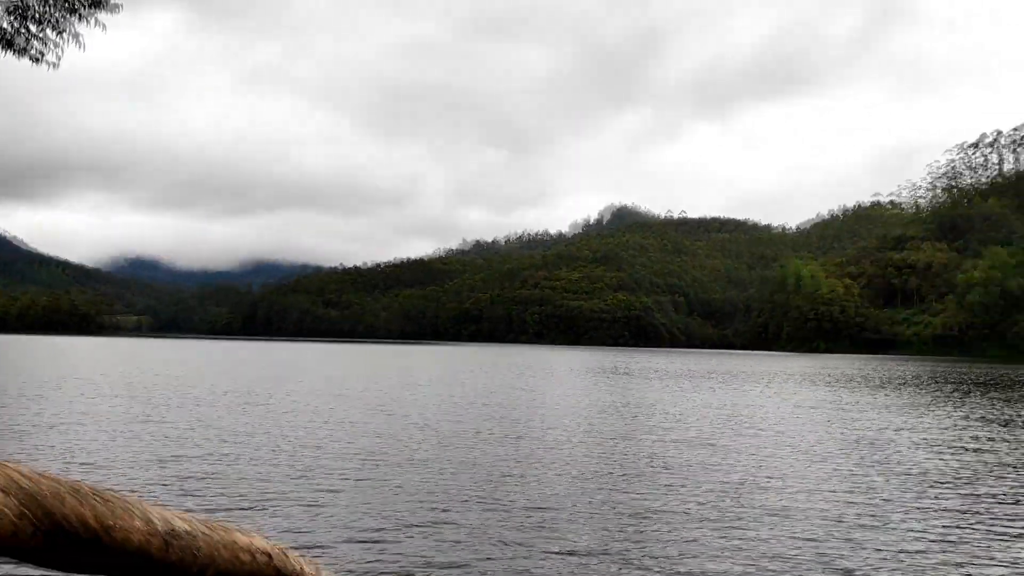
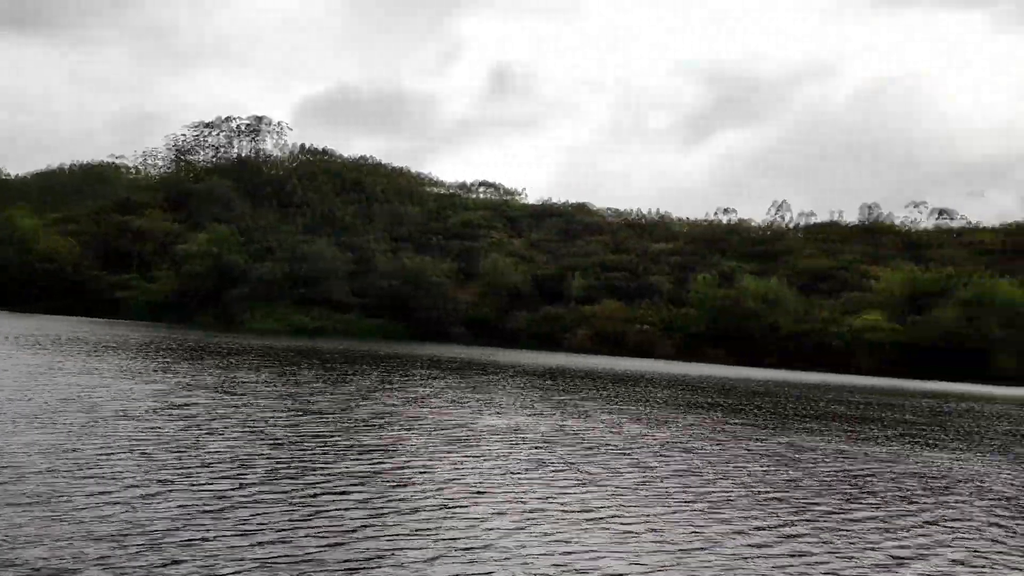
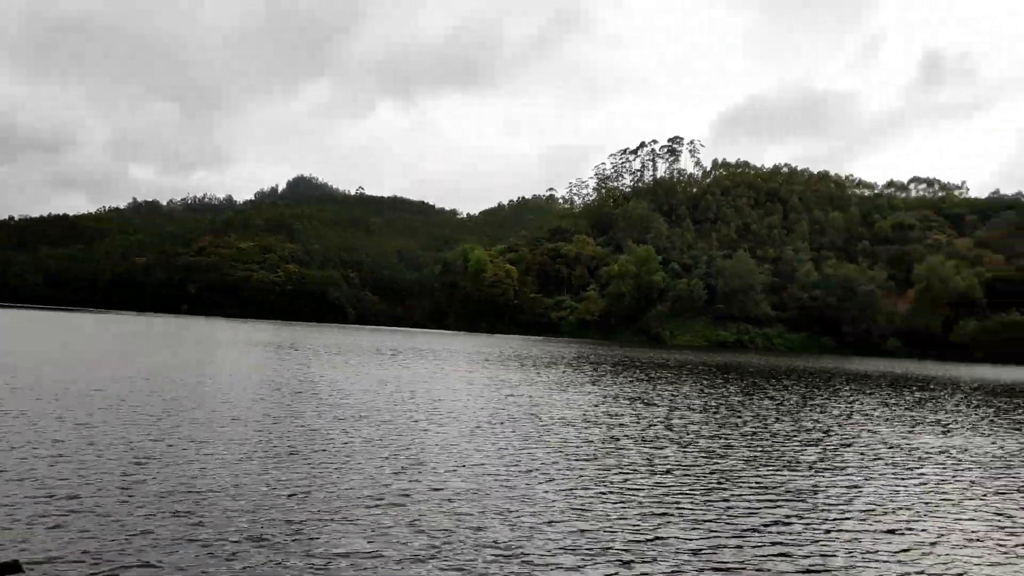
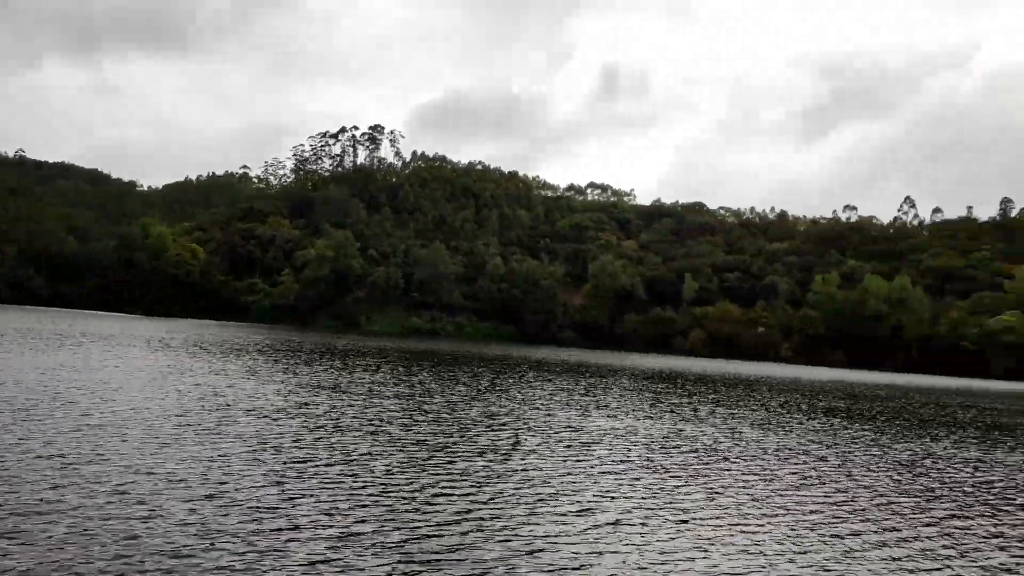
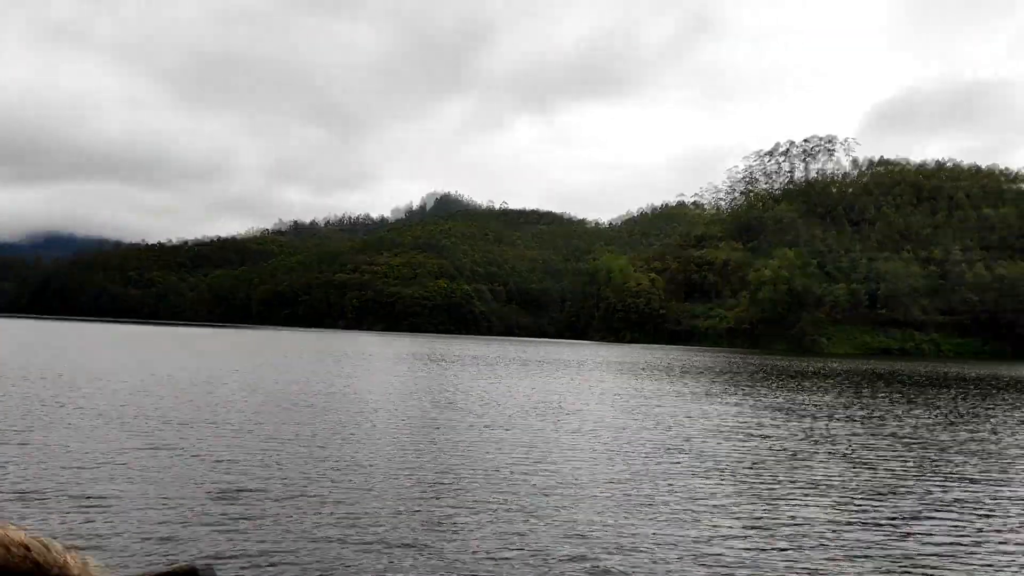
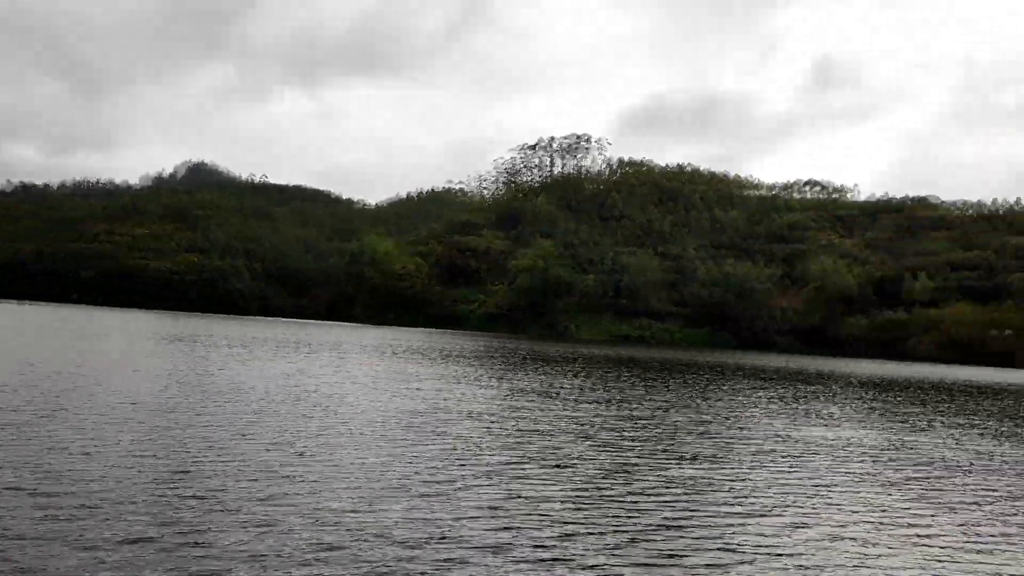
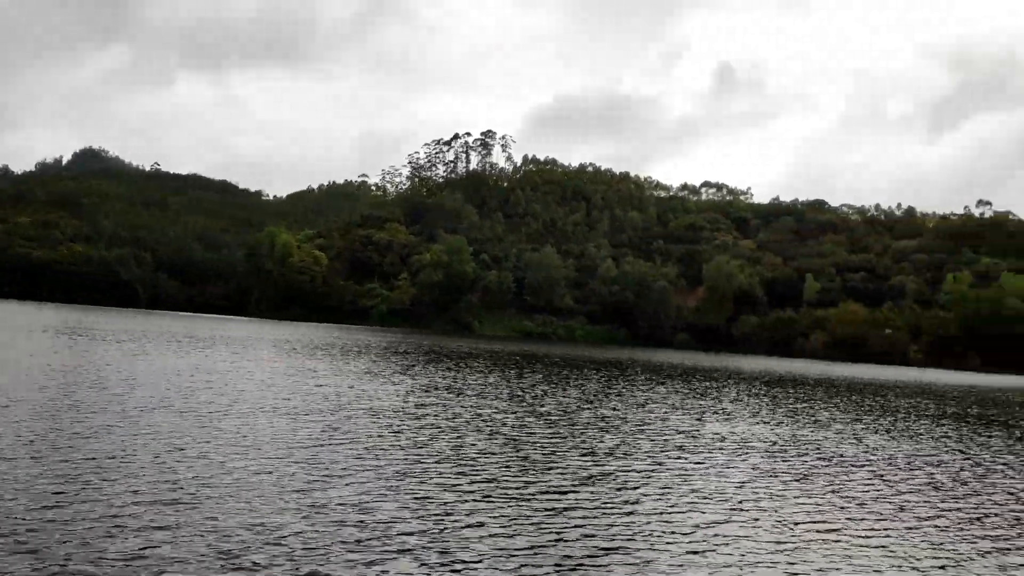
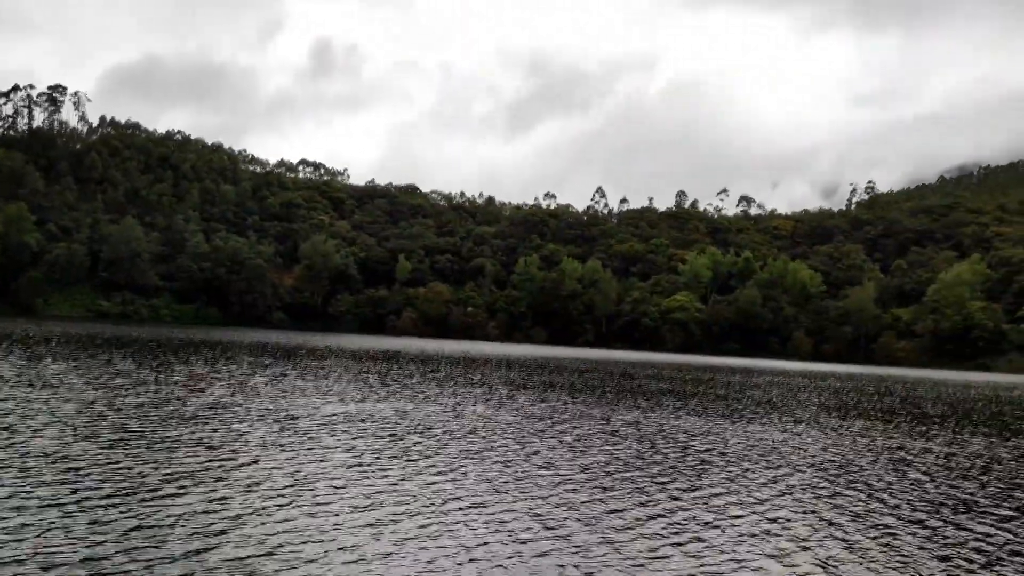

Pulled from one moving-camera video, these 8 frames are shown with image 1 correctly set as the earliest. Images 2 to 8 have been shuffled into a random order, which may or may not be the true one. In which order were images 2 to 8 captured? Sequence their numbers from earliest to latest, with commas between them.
5, 3, 6, 7, 4, 2, 8
